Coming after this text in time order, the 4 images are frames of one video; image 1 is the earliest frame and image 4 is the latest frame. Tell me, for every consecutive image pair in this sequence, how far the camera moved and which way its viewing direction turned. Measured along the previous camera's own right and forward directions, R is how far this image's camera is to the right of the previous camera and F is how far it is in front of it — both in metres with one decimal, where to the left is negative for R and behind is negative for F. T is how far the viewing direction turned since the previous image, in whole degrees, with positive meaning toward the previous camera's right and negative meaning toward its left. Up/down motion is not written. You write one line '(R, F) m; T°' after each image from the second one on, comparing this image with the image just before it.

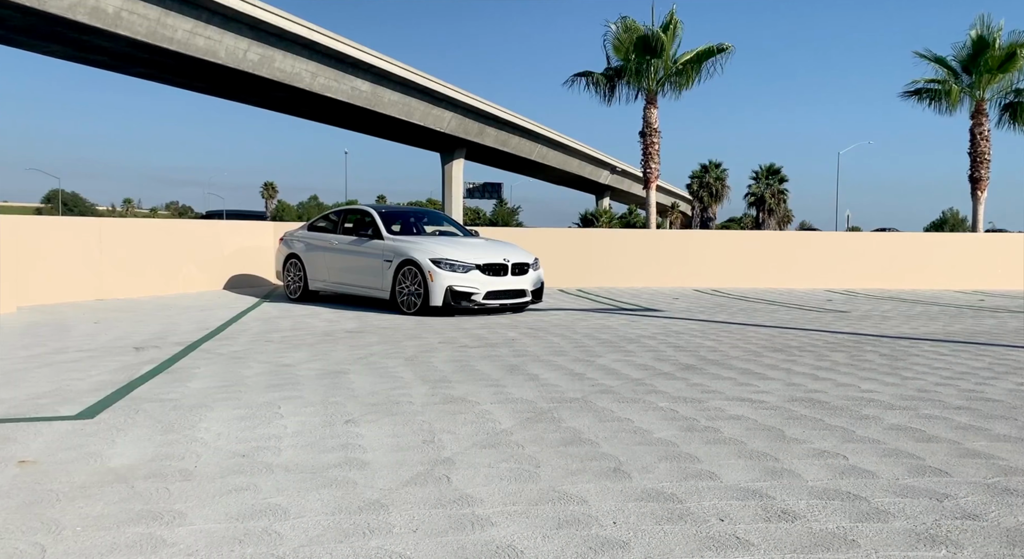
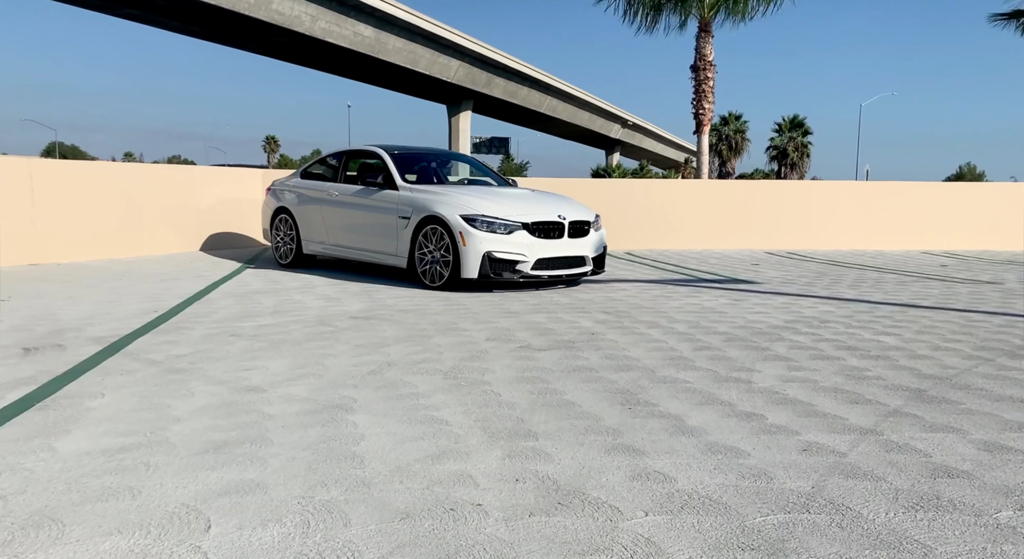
(-0.6, +2.5) m; 0°
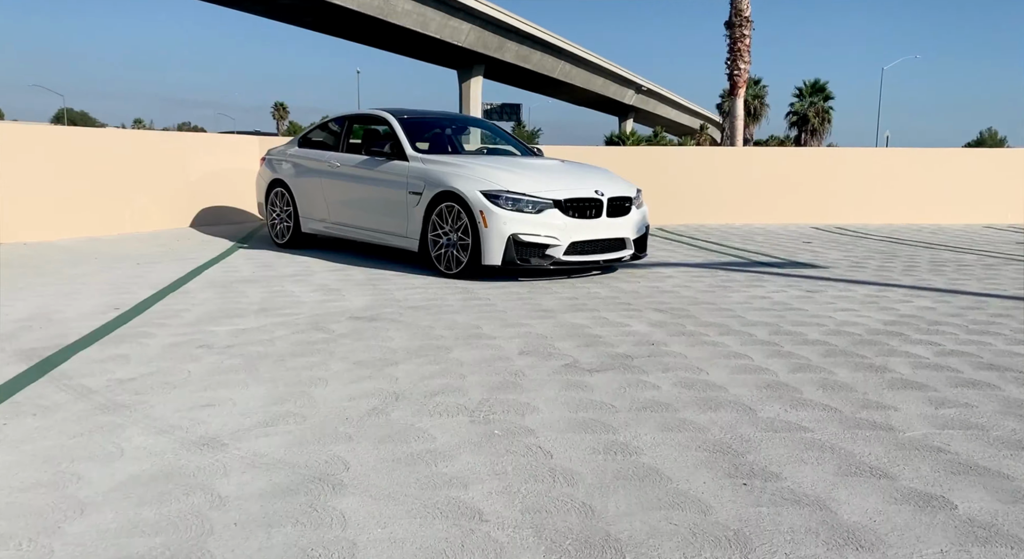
(-0.2, +1.1) m; -1°
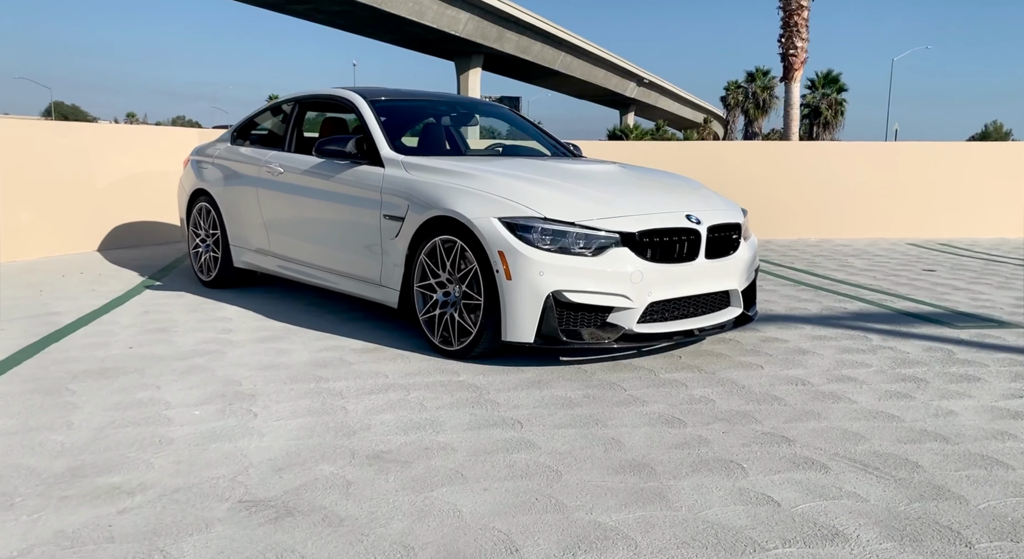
(-0.2, +2.5) m; 0°
